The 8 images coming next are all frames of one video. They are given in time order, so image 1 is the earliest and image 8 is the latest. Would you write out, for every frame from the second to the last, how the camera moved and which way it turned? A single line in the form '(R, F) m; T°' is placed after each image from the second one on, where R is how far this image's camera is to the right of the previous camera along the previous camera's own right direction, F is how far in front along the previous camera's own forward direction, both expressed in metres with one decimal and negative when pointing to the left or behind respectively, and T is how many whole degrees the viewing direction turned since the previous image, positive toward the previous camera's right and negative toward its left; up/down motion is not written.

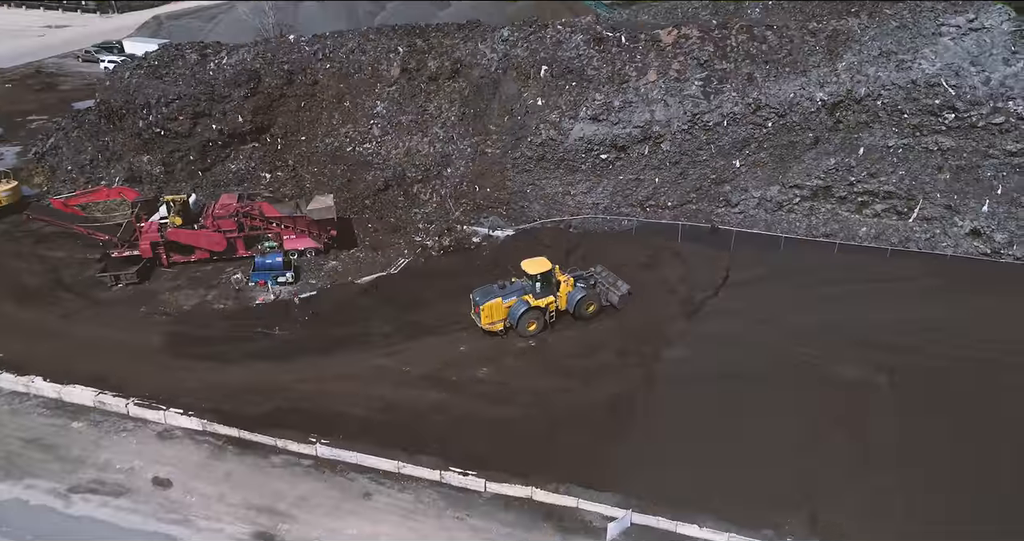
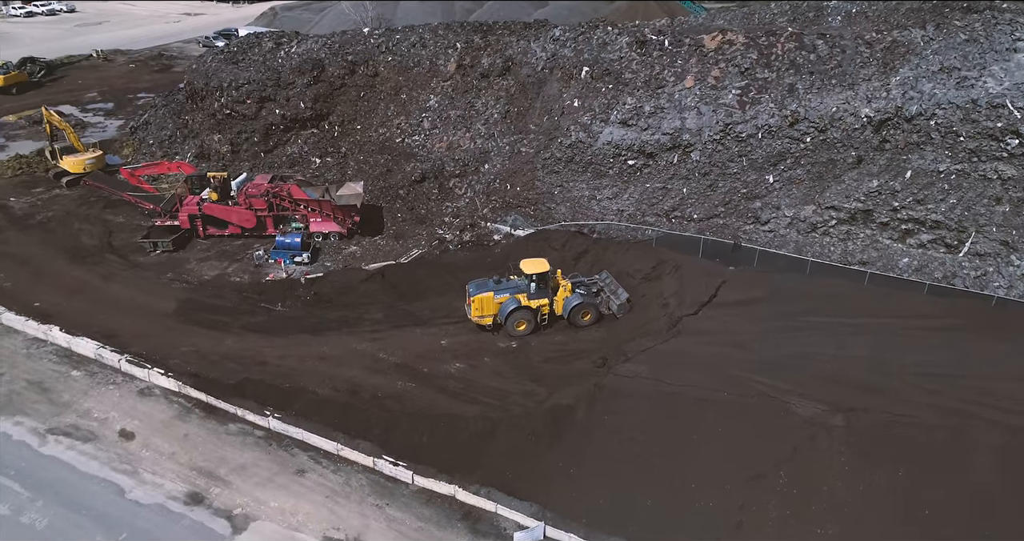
(+2.5, +0.3) m; -9°
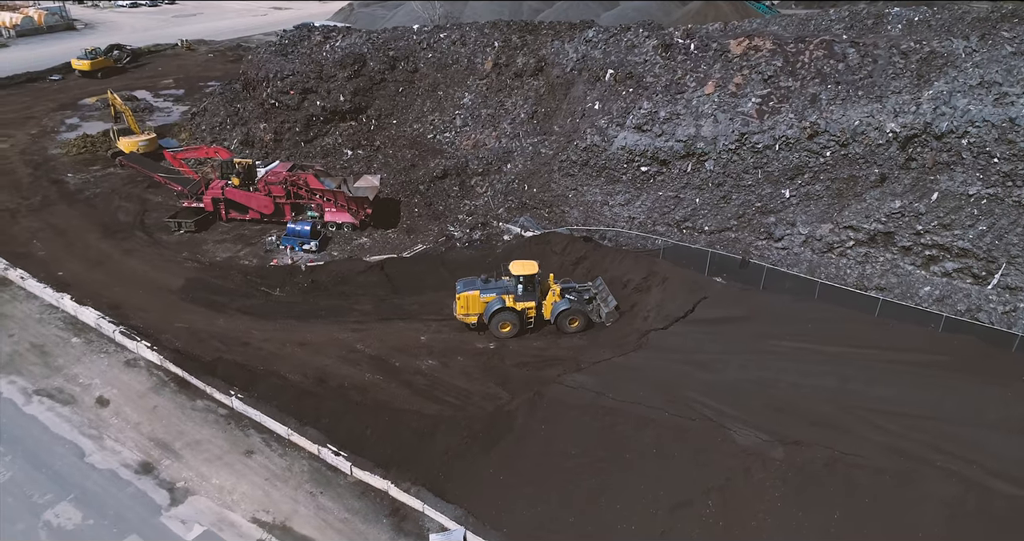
(+2.0, +0.3) m; -7°
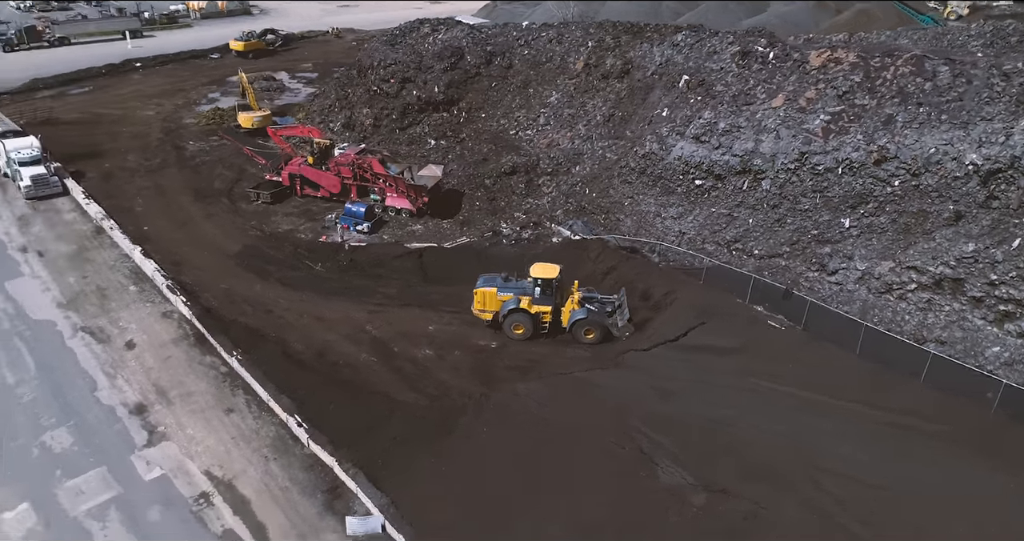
(+2.6, +0.5) m; -12°
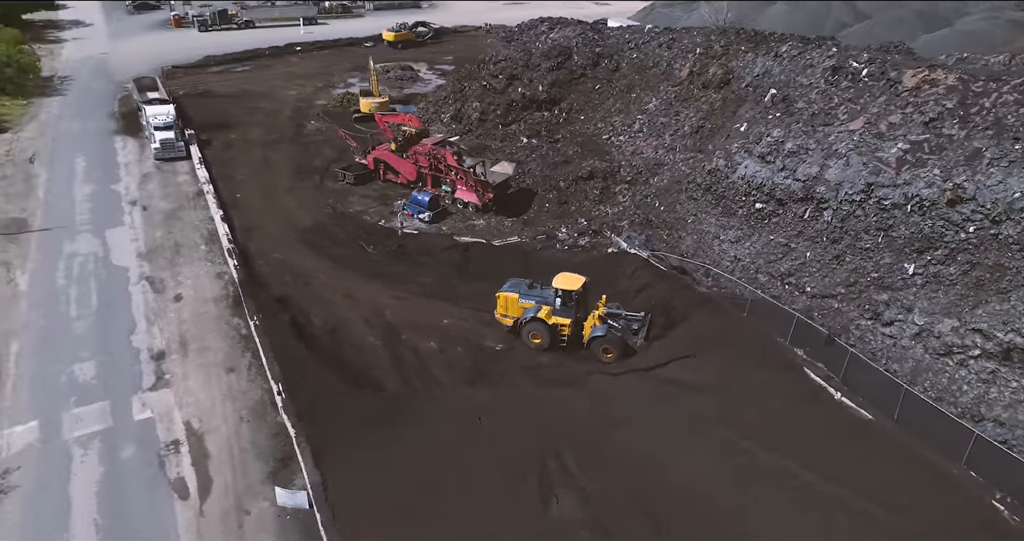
(+2.8, +0.6) m; -13°
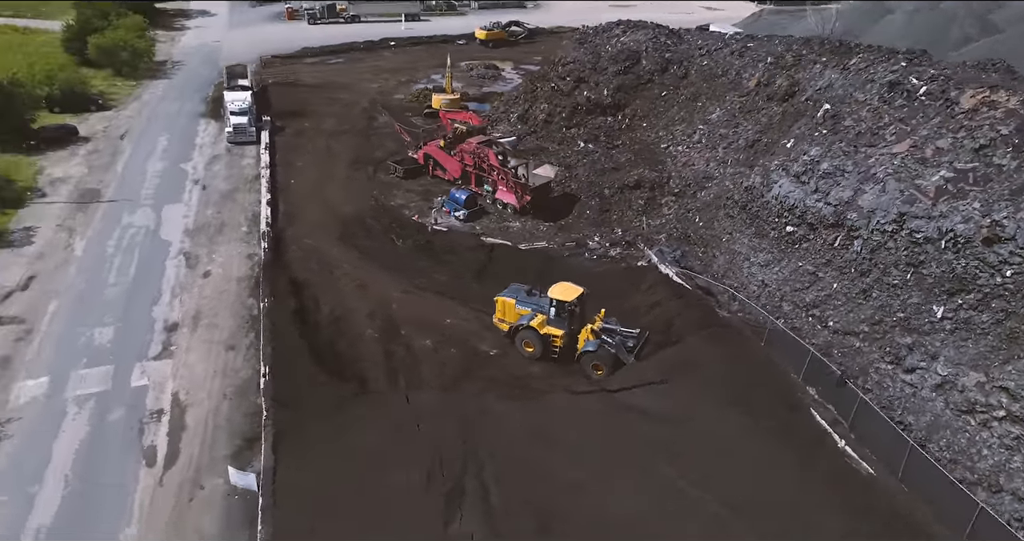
(+1.9, +0.4) m; -9°
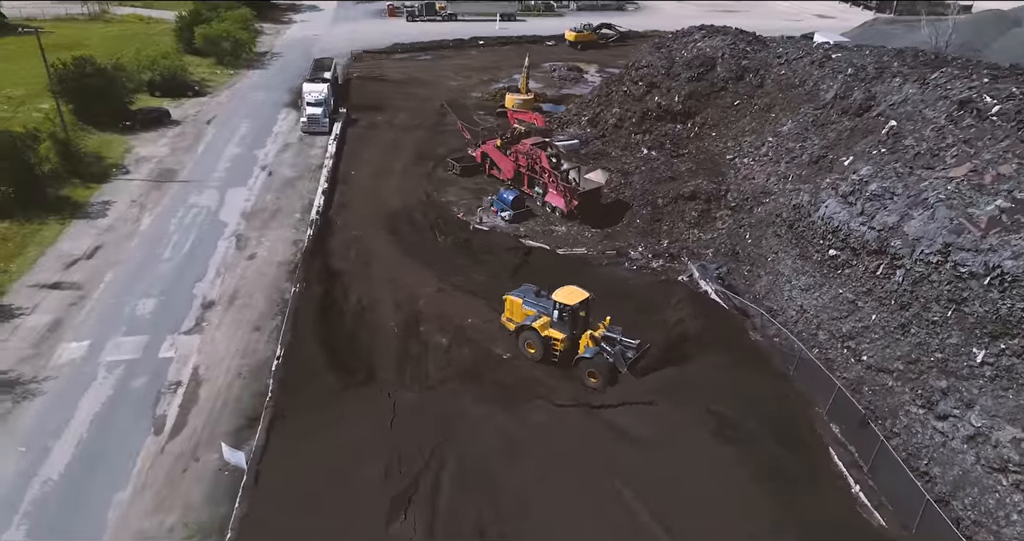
(+1.4, +0.3) m; -8°
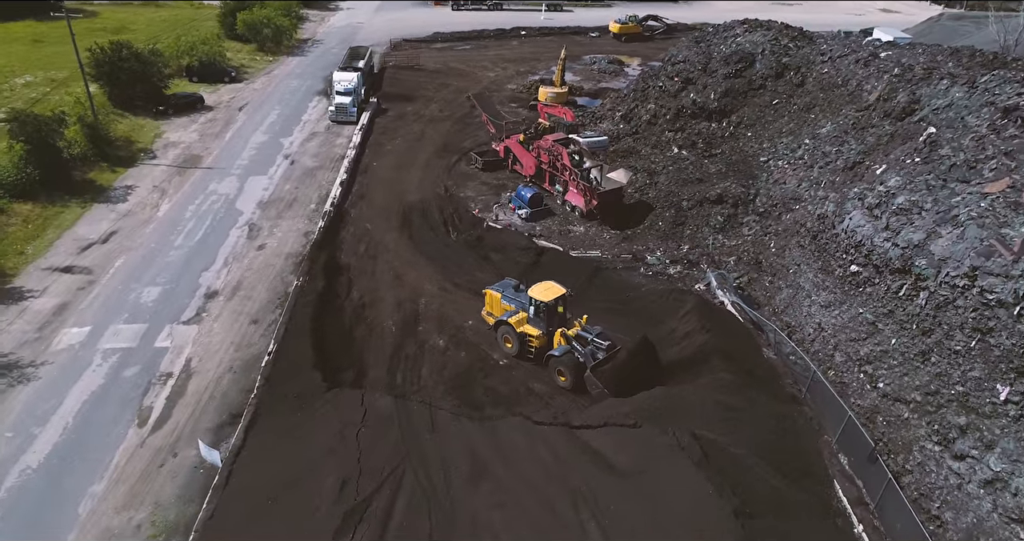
(+0.9, +0.5) m; -4°
